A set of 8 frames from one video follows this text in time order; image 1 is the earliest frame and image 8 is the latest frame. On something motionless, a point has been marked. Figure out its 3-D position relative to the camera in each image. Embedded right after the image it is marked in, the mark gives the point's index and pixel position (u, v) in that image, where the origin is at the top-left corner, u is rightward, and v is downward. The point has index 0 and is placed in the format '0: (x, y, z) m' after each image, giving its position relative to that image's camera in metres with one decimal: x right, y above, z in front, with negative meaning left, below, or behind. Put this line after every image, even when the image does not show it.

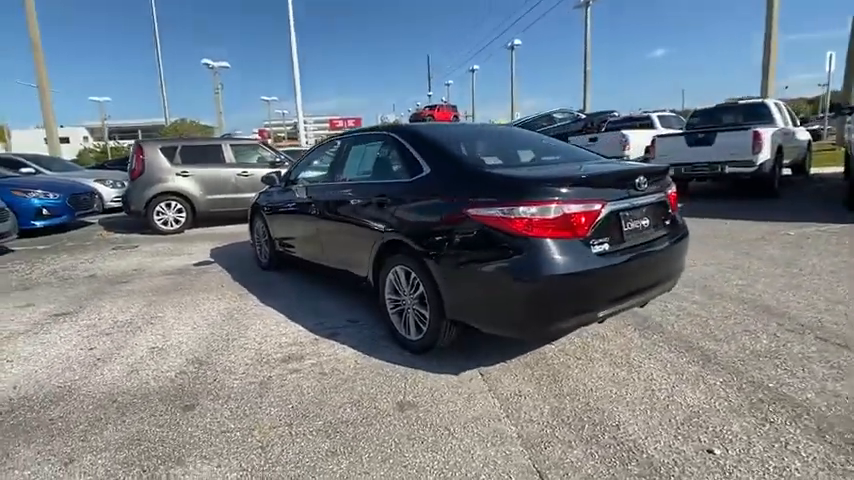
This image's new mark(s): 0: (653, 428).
0: (+1.2, -1.0, +2.3) m
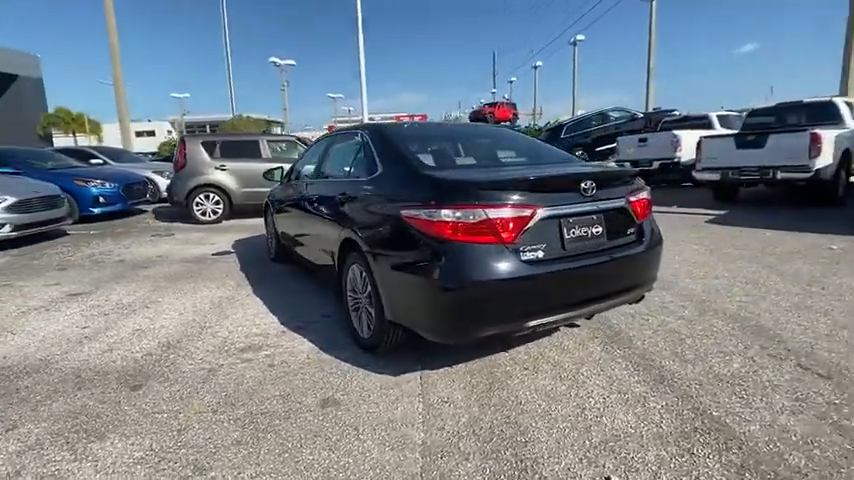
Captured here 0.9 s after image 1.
0: (+0.7, -1.0, +2.2) m
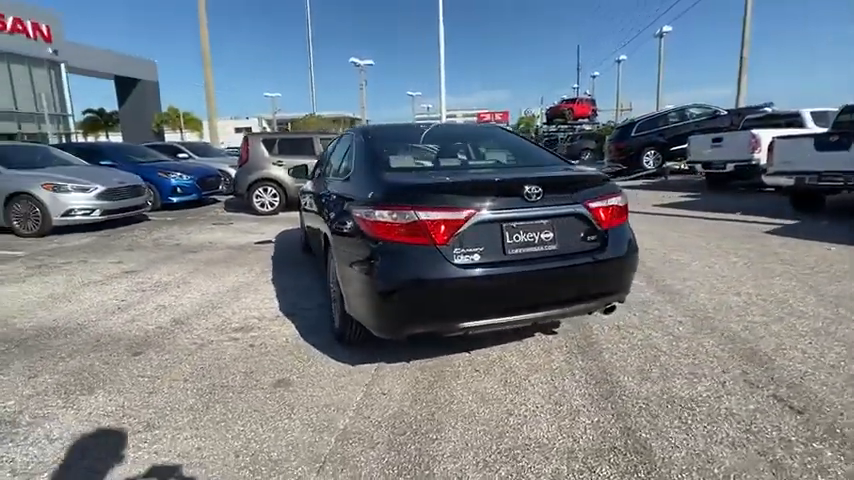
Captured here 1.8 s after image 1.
0: (+0.2, -1.1, +2.2) m
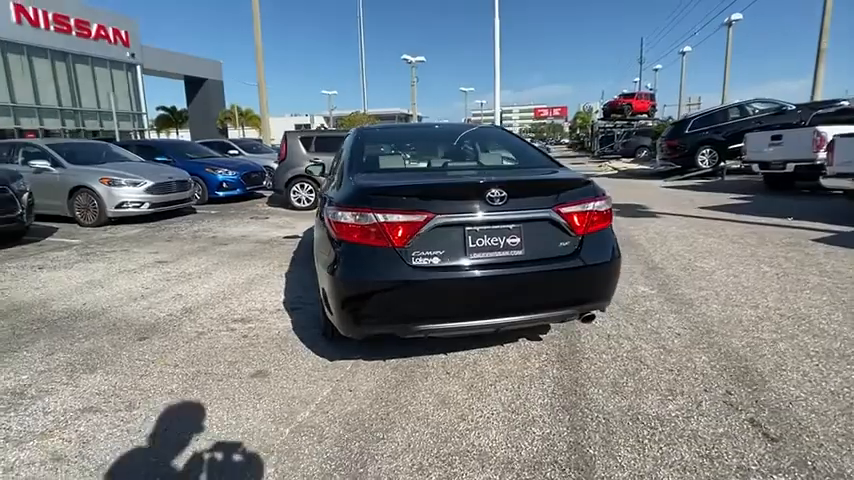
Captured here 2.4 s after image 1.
0: (-0.1, -1.1, +2.3) m
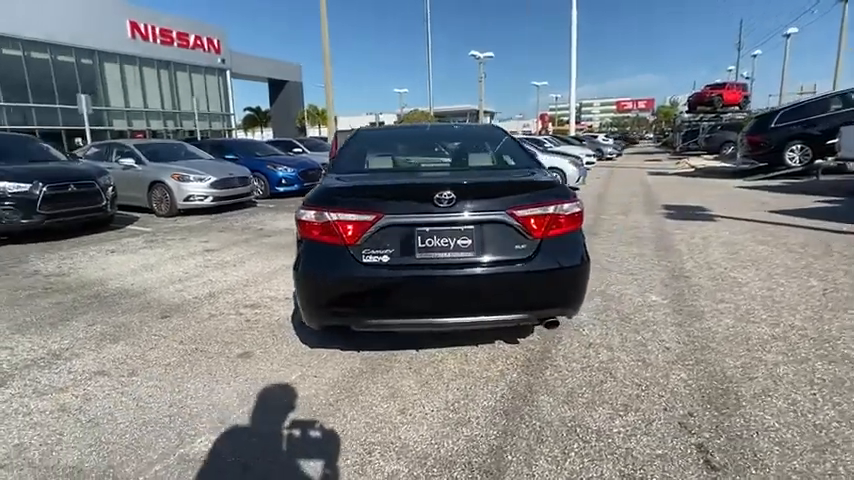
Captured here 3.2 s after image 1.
0: (-0.5, -1.1, +2.4) m
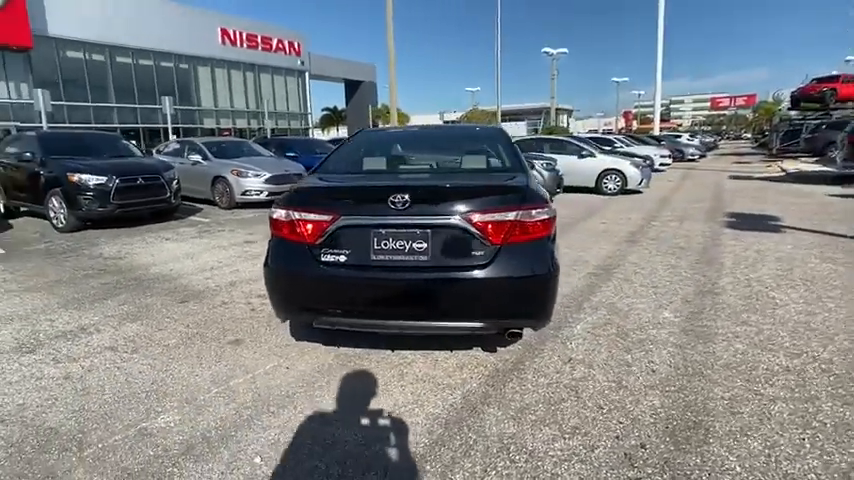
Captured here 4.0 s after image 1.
0: (-0.8, -1.1, +2.5) m
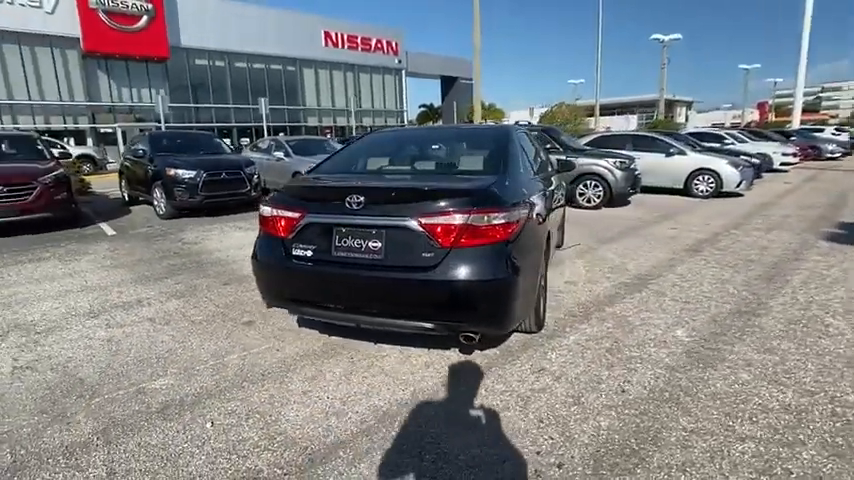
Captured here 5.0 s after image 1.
0: (-1.2, -1.0, +2.8) m
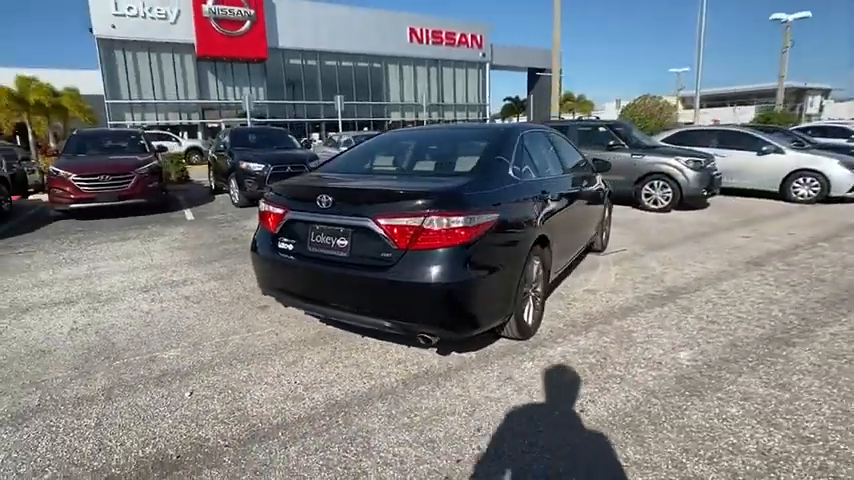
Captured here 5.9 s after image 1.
0: (-1.4, -1.0, +3.1) m
